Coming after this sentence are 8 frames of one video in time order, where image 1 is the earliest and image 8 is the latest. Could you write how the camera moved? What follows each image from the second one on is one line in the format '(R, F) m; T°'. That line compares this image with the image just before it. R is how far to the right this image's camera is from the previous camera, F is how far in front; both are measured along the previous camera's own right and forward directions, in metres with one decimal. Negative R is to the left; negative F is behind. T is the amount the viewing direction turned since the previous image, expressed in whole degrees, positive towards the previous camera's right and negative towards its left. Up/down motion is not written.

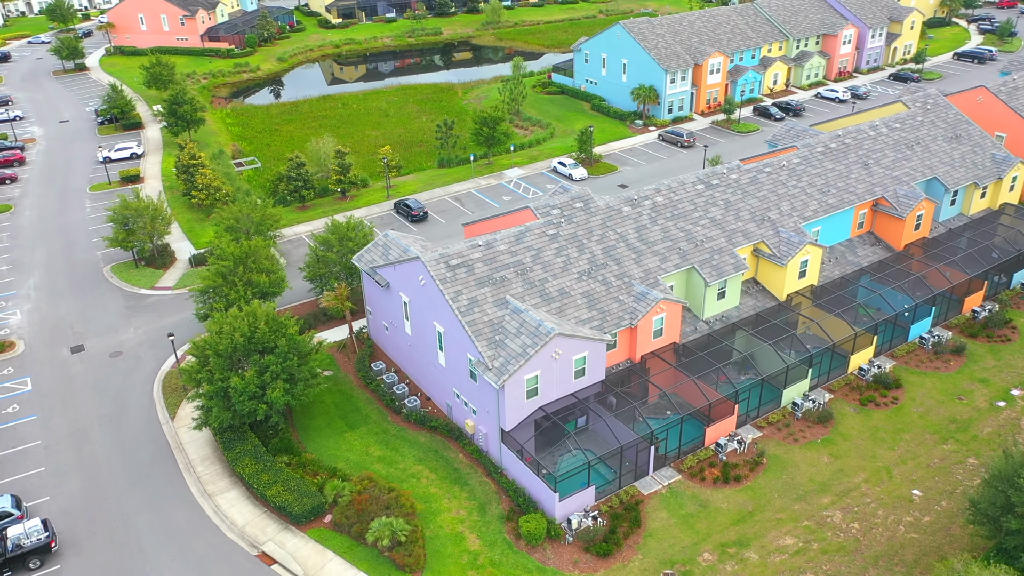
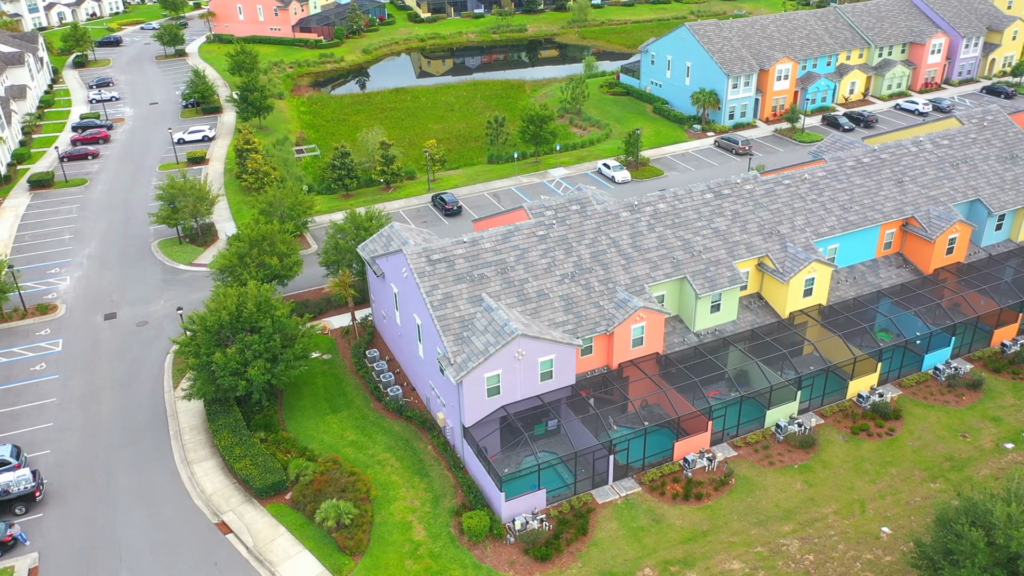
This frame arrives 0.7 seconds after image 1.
(+5.5, +0.2) m; -7°
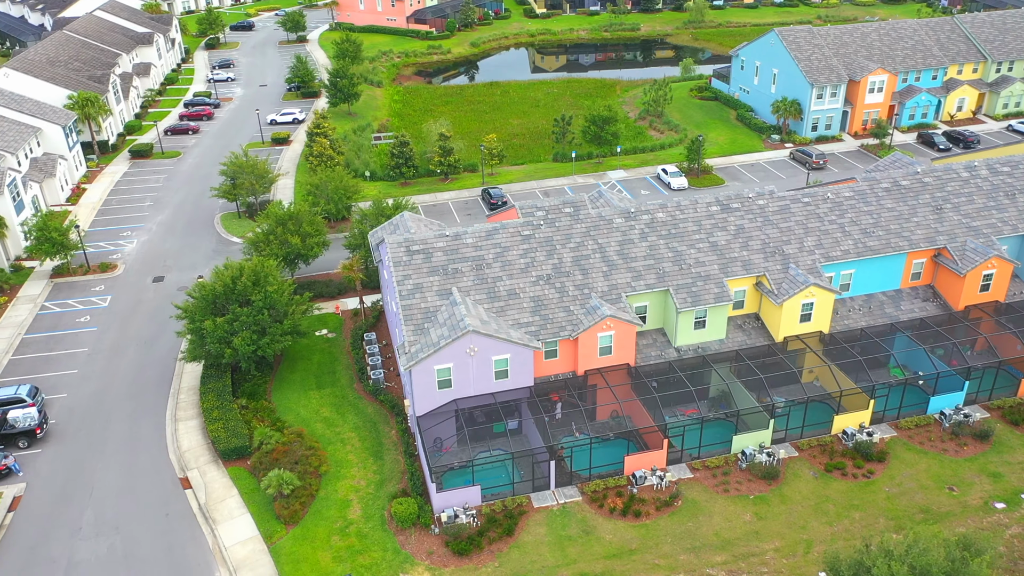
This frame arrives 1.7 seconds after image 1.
(+7.3, +0.4) m; -10°
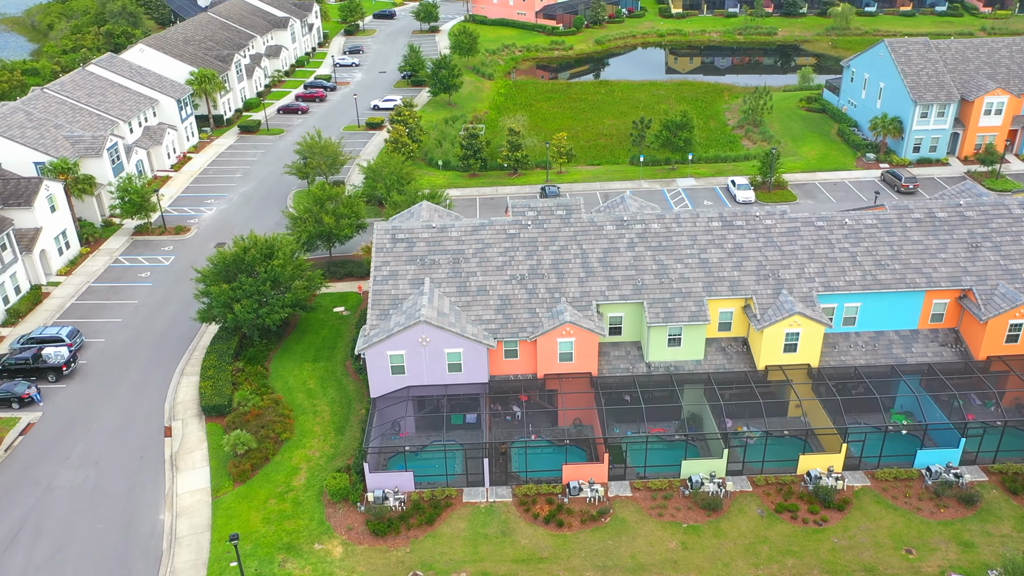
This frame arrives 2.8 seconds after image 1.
(+8.3, +0.6) m; -11°
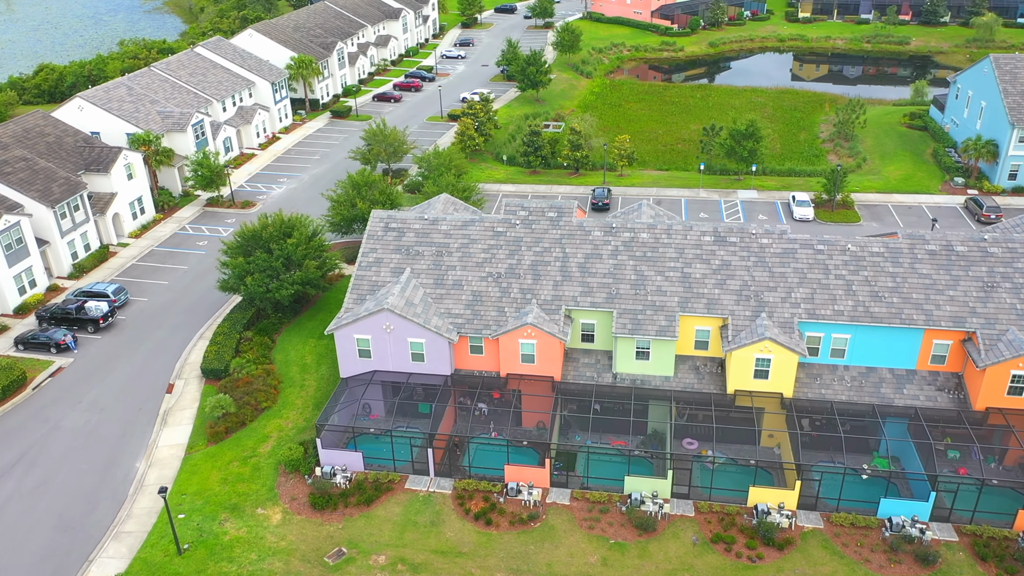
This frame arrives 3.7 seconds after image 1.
(+7.4, +0.4) m; -10°
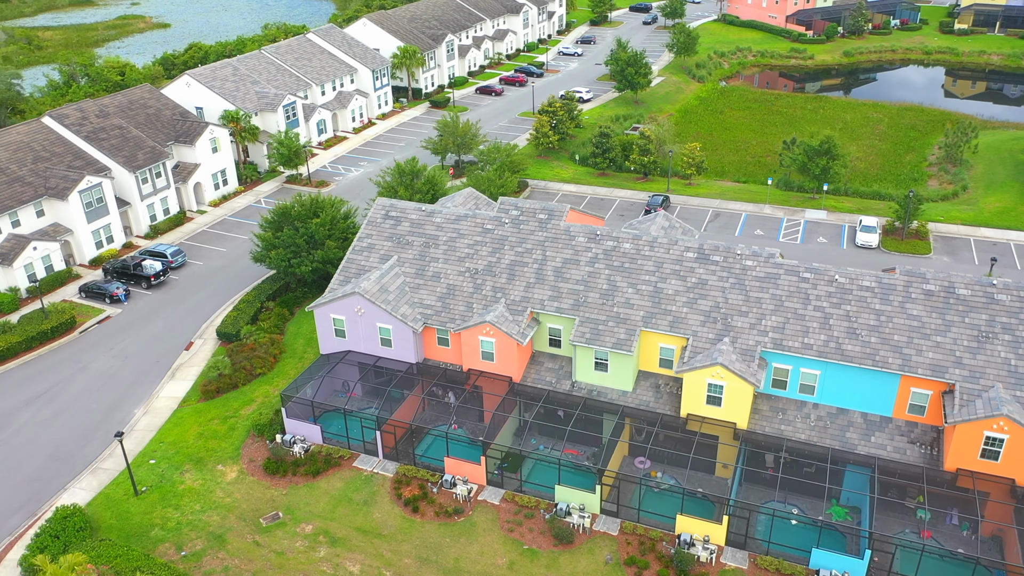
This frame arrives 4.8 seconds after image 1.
(+8.2, +0.5) m; -11°
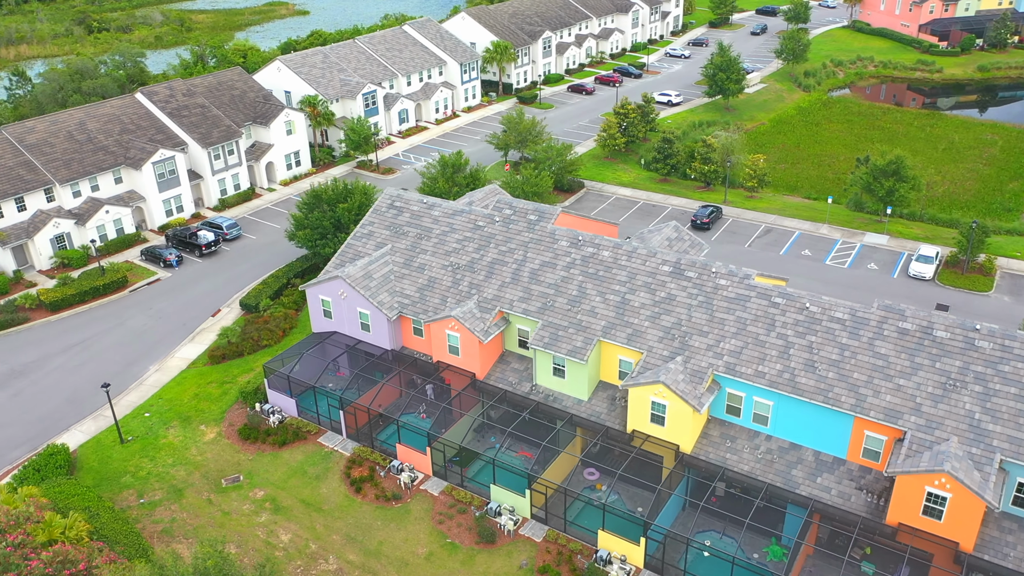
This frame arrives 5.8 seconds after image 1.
(+7.5, +0.4) m; -10°
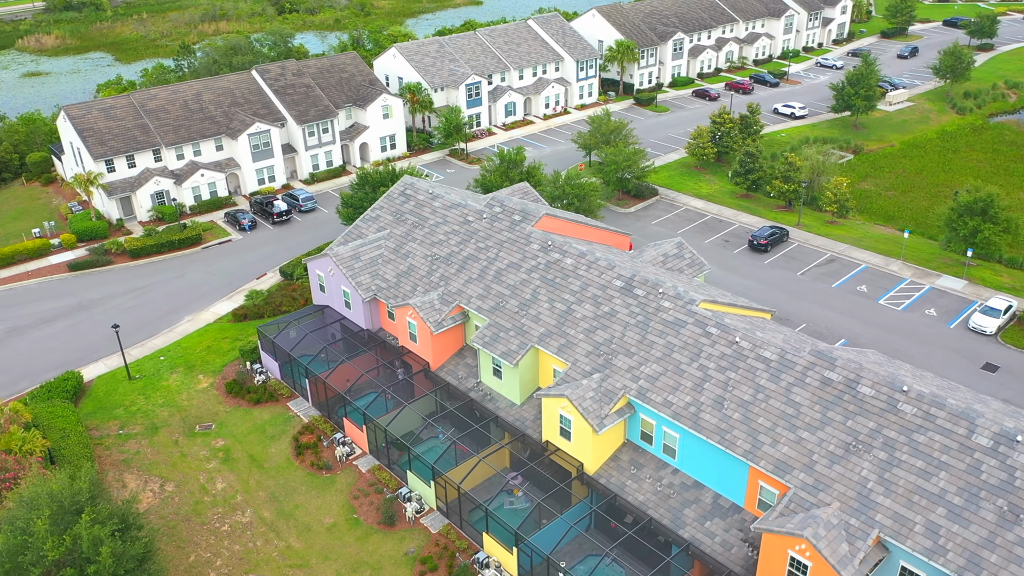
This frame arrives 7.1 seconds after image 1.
(+10.1, +0.9) m; -13°
